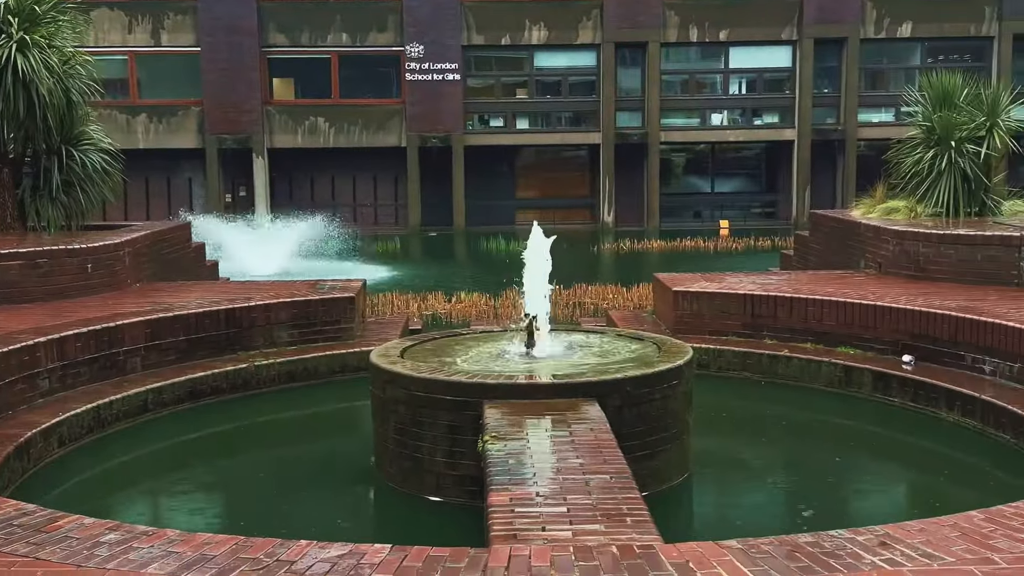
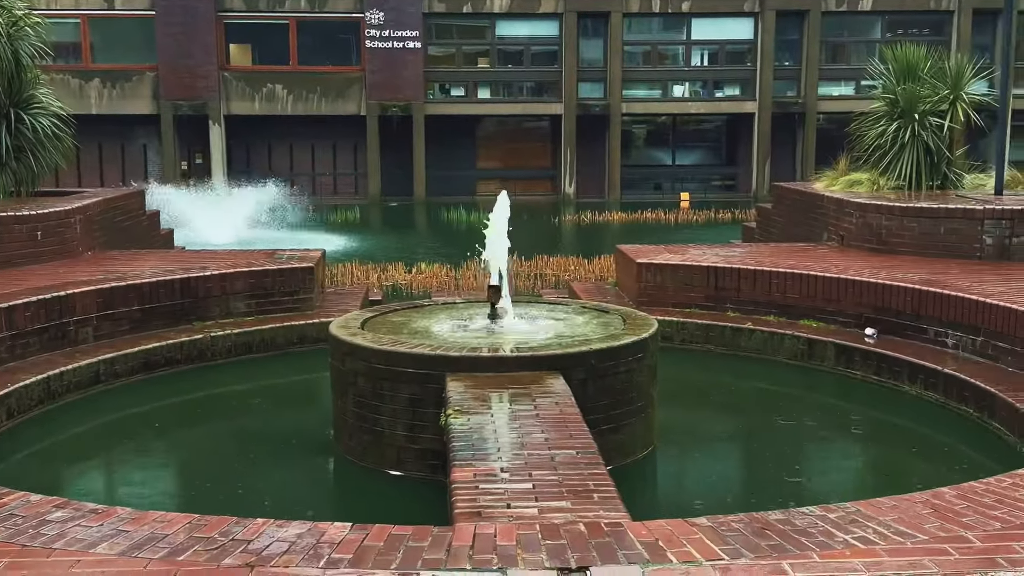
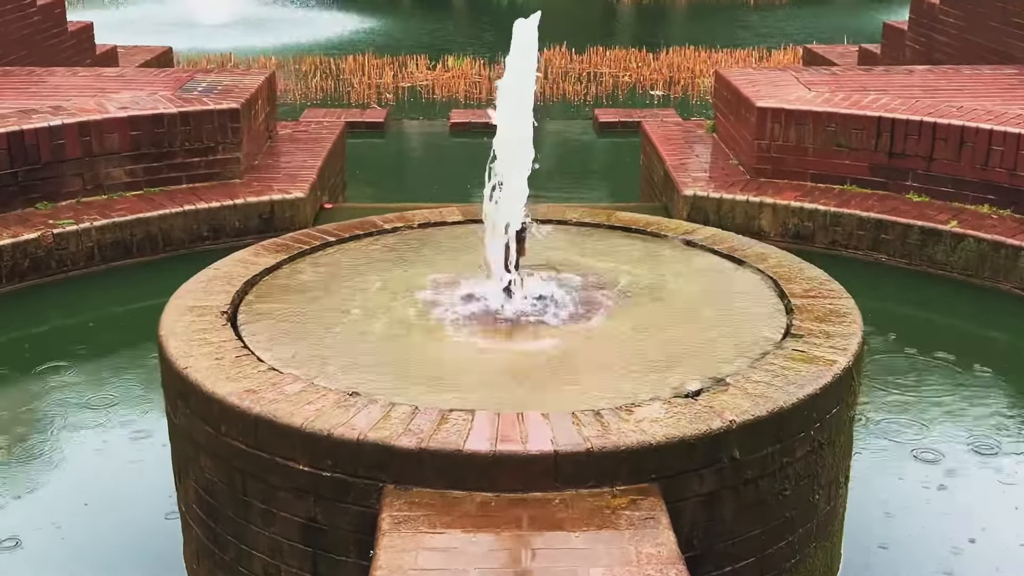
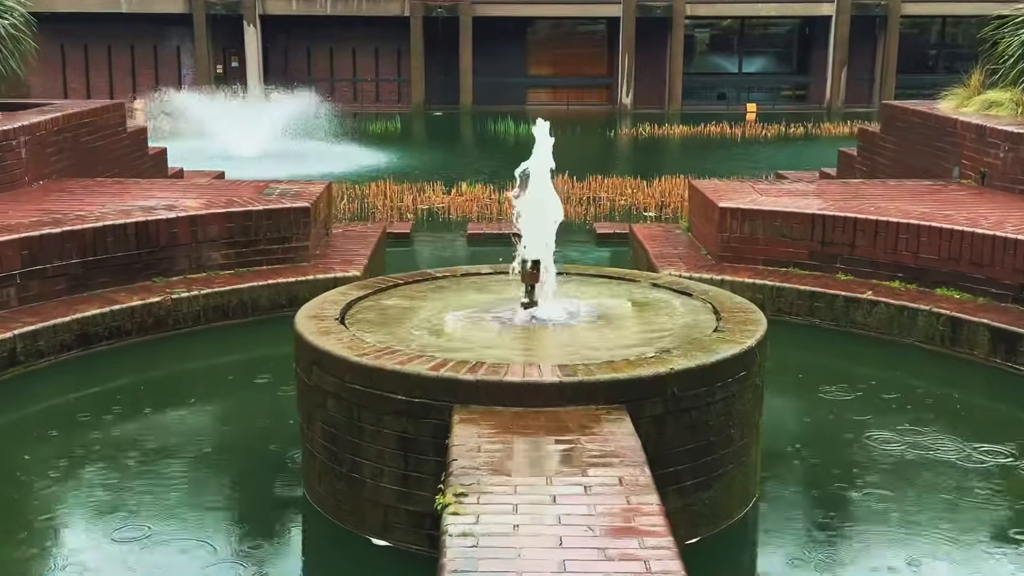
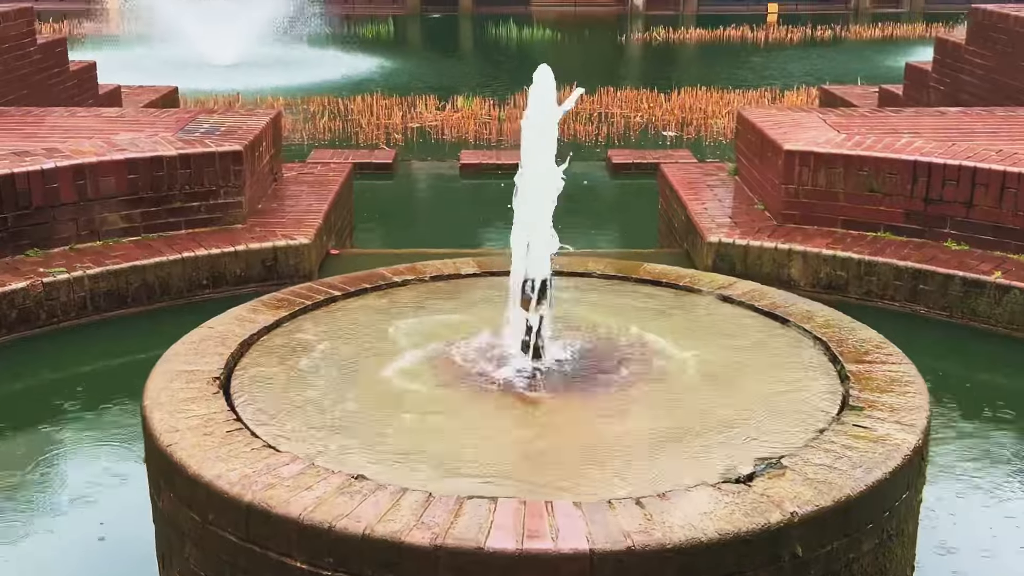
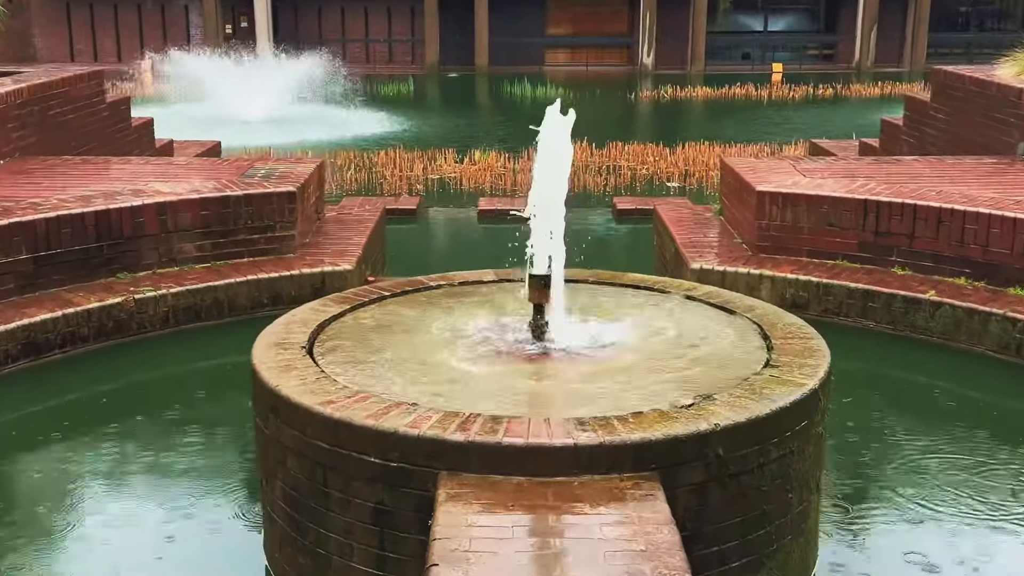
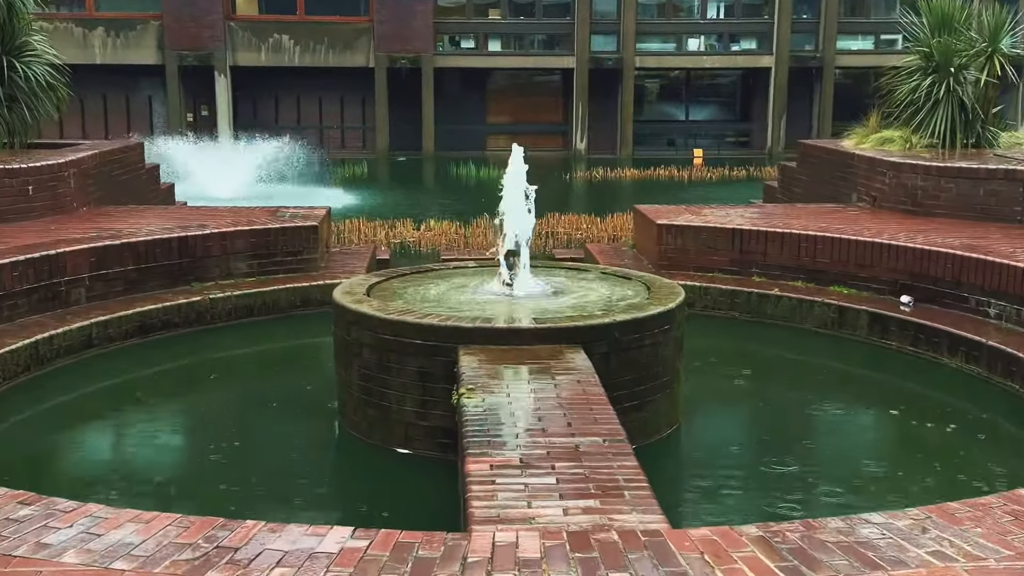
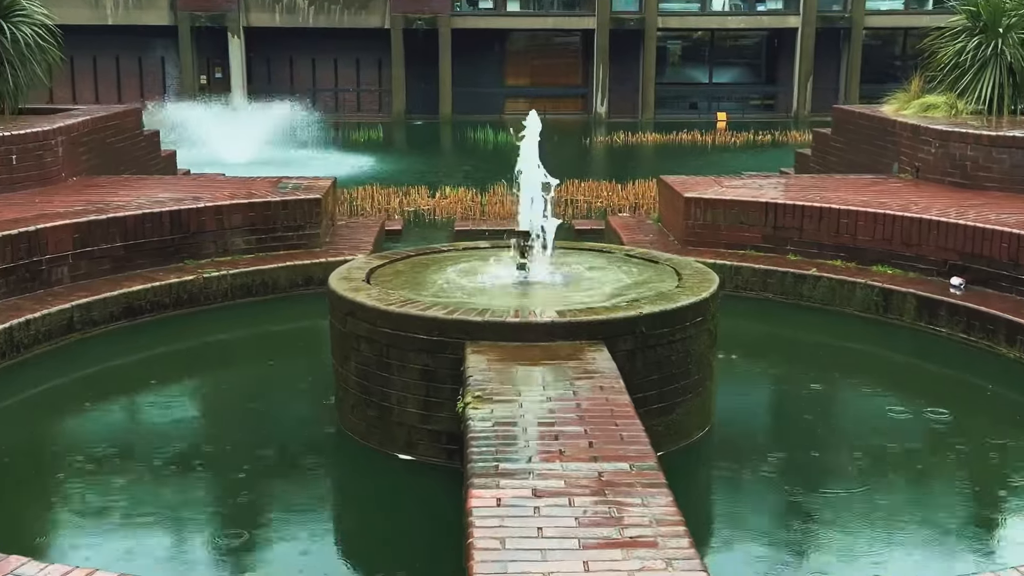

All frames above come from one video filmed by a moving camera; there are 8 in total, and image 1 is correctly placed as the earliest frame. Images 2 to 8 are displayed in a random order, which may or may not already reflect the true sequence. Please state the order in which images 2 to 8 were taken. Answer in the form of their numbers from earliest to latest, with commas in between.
2, 7, 8, 4, 6, 3, 5
